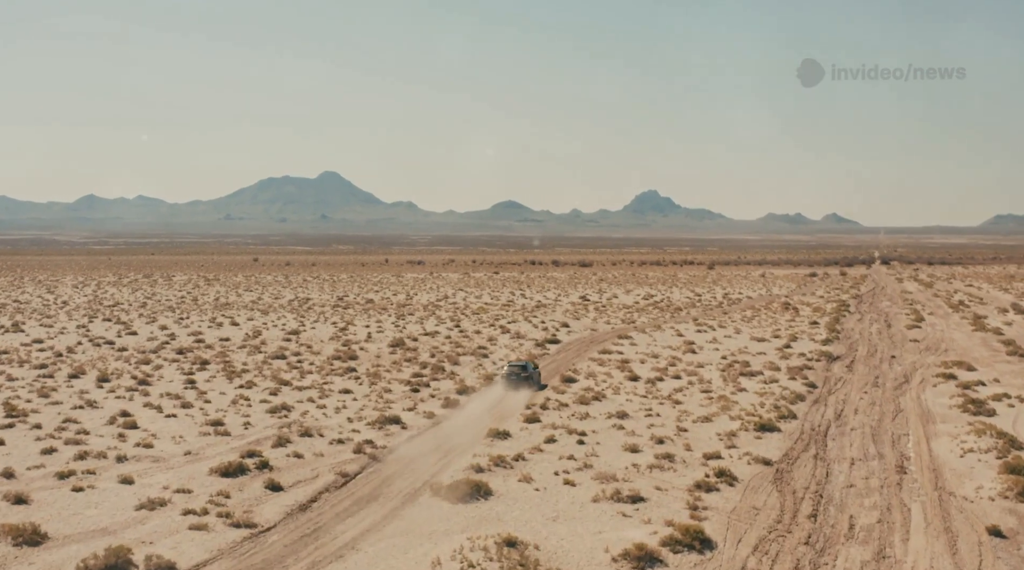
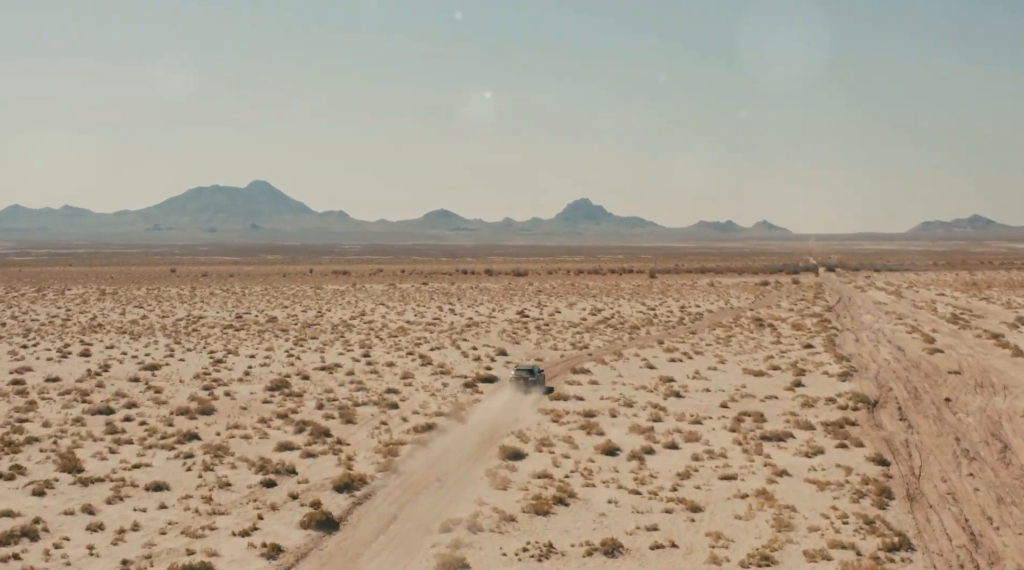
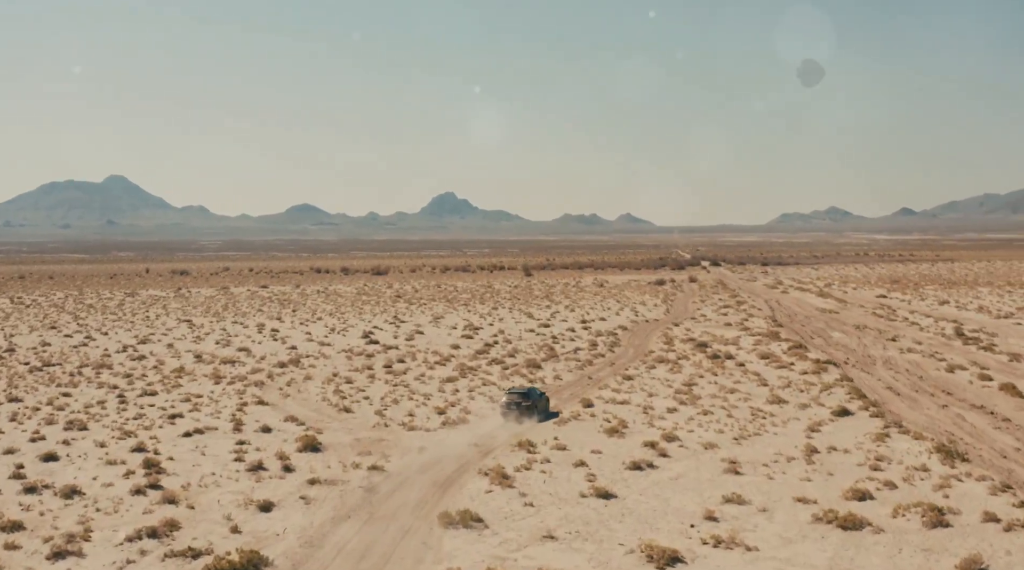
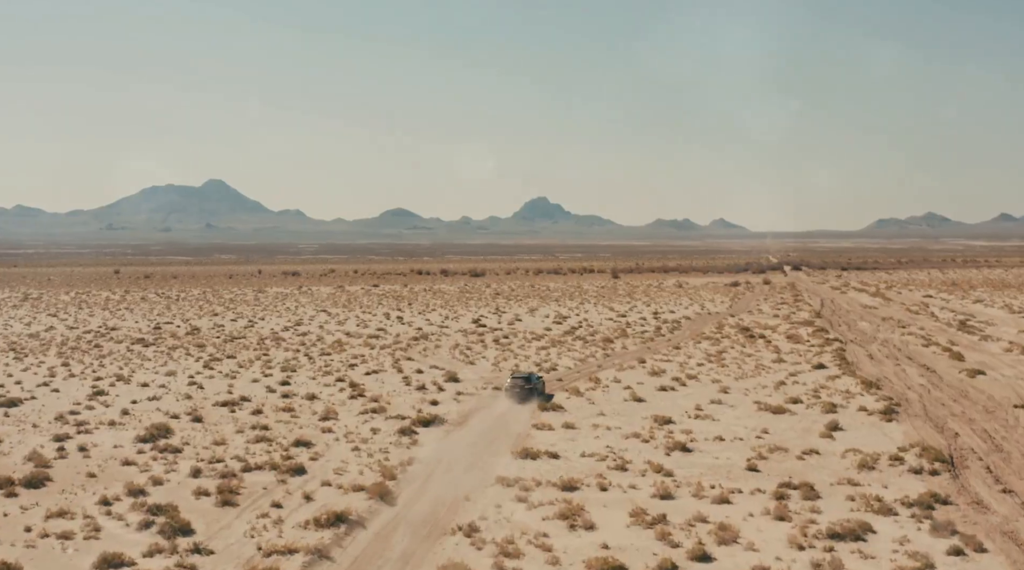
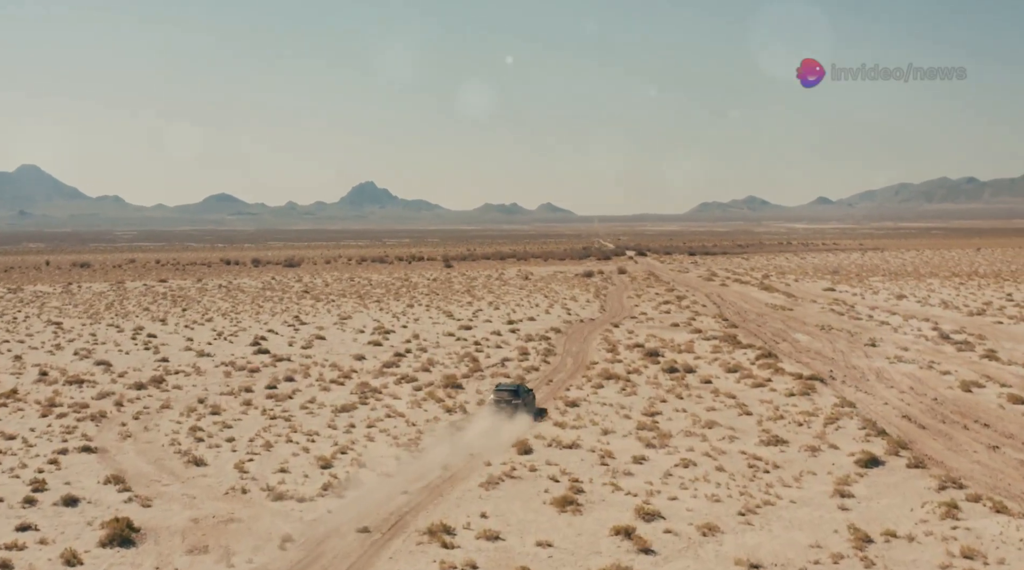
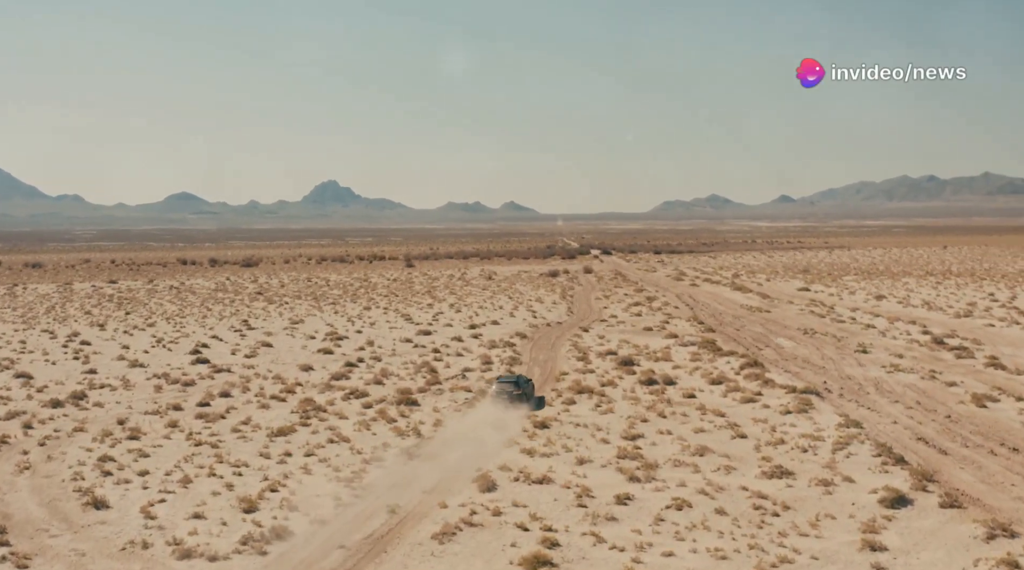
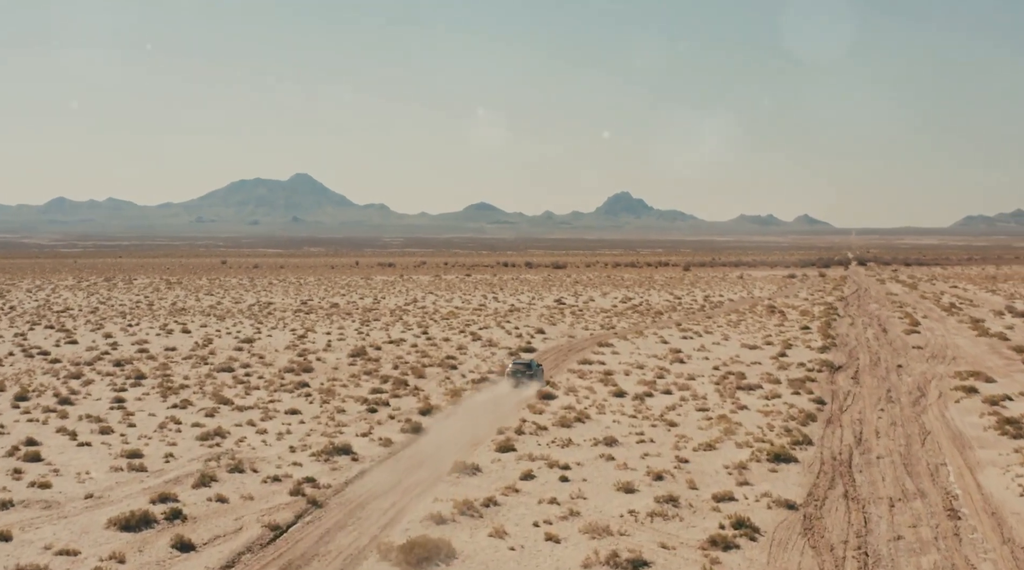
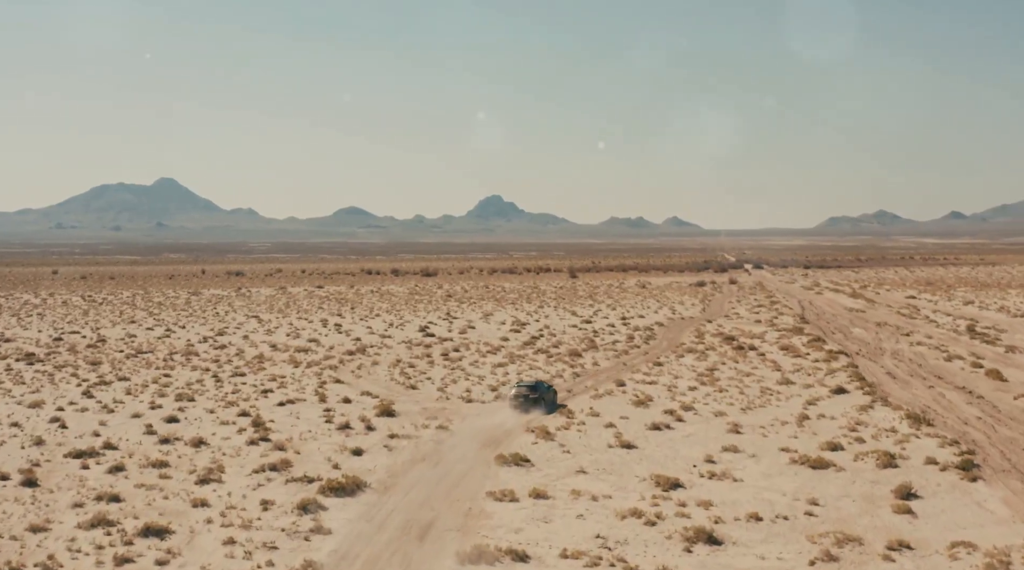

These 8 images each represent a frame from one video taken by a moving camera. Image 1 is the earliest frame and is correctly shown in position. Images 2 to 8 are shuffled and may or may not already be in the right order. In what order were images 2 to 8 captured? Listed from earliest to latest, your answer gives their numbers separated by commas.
7, 2, 4, 8, 3, 5, 6
